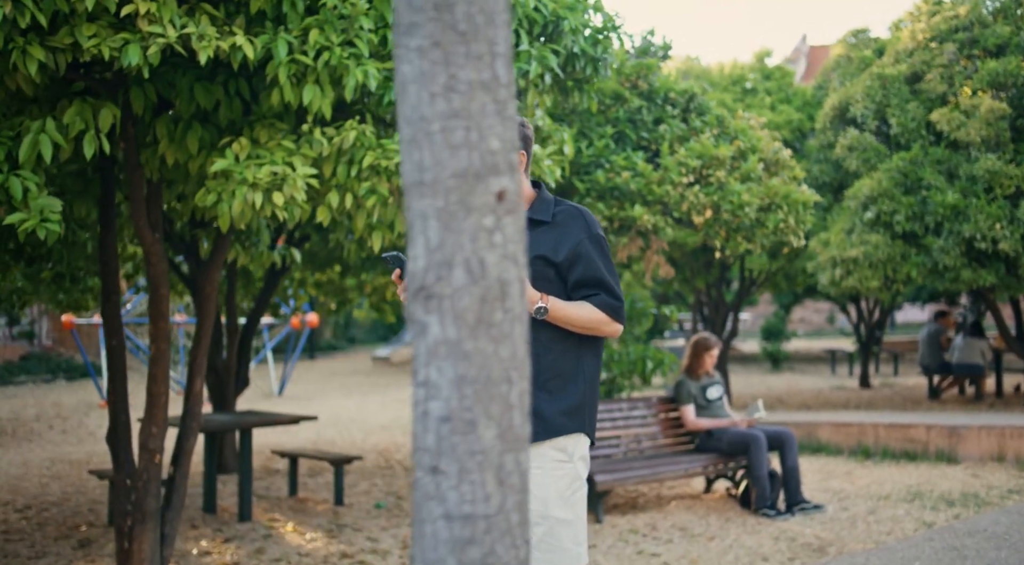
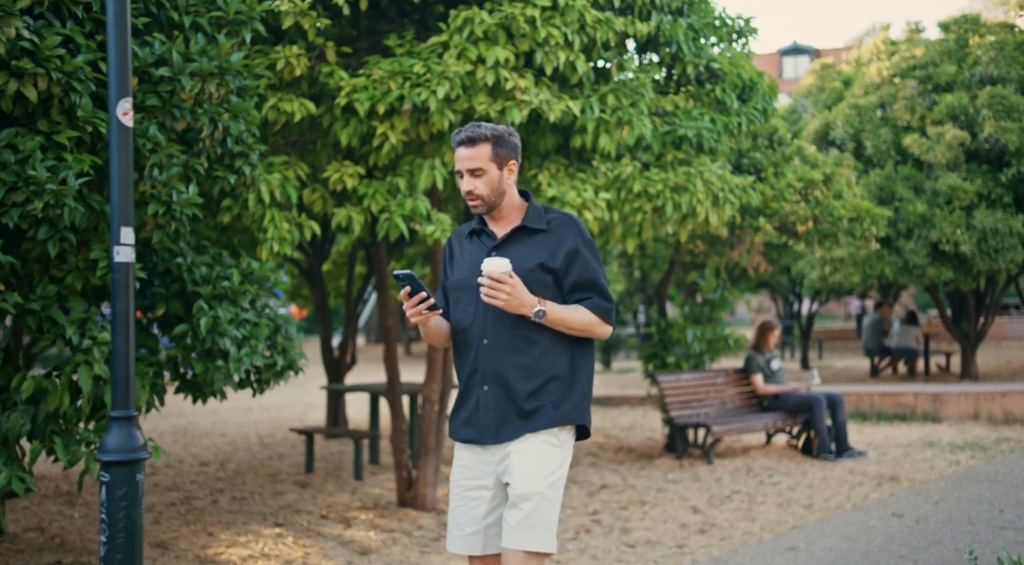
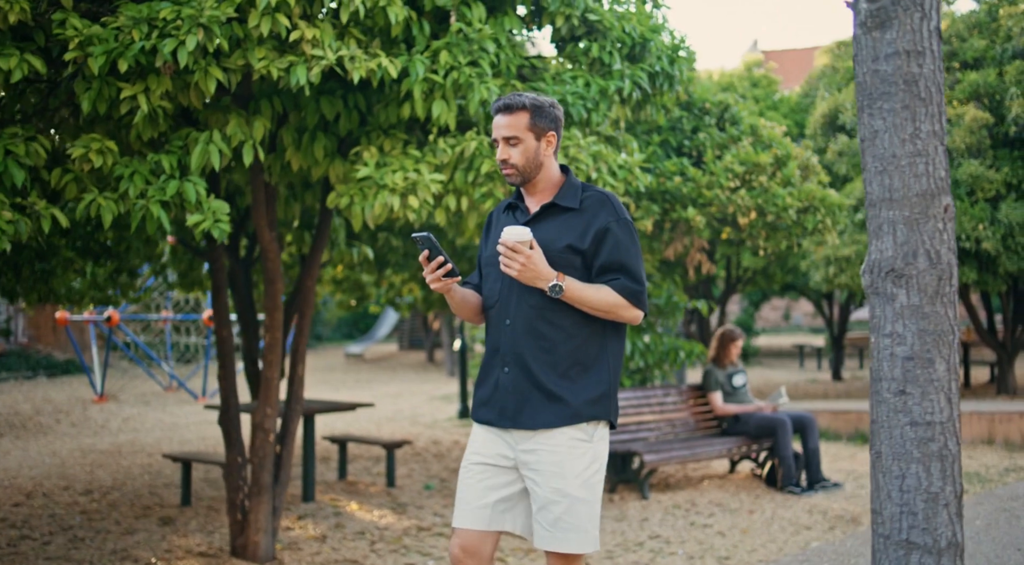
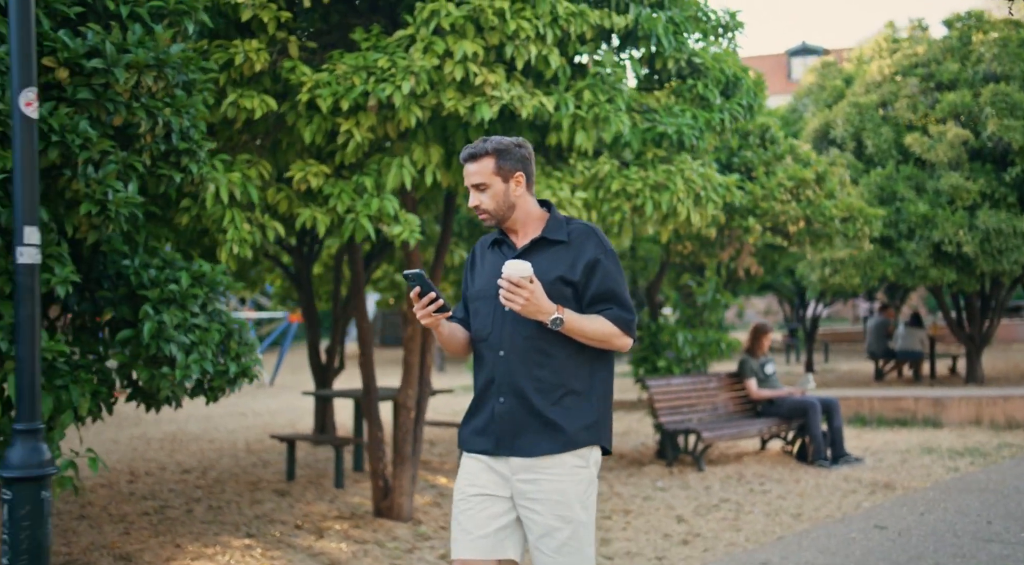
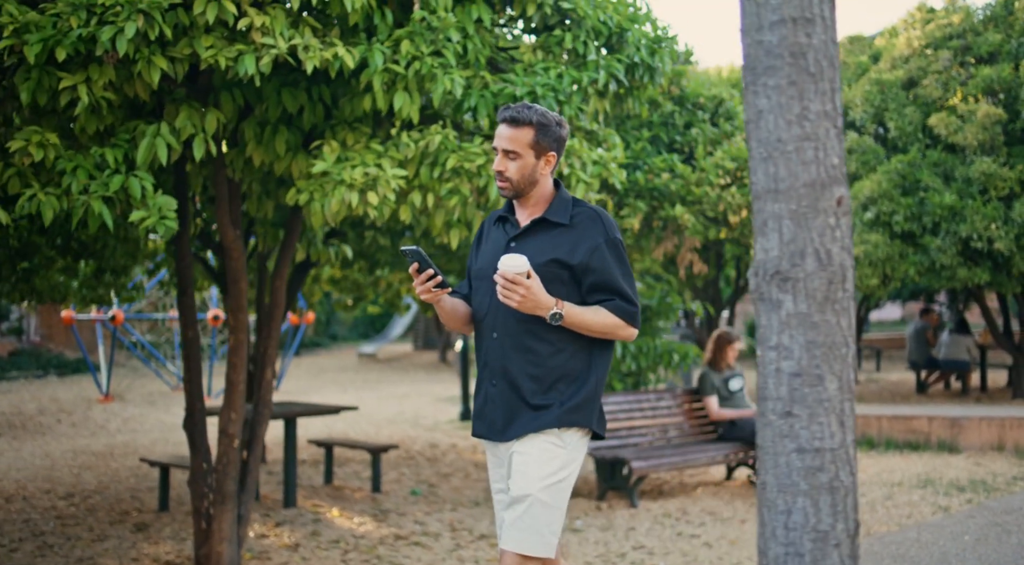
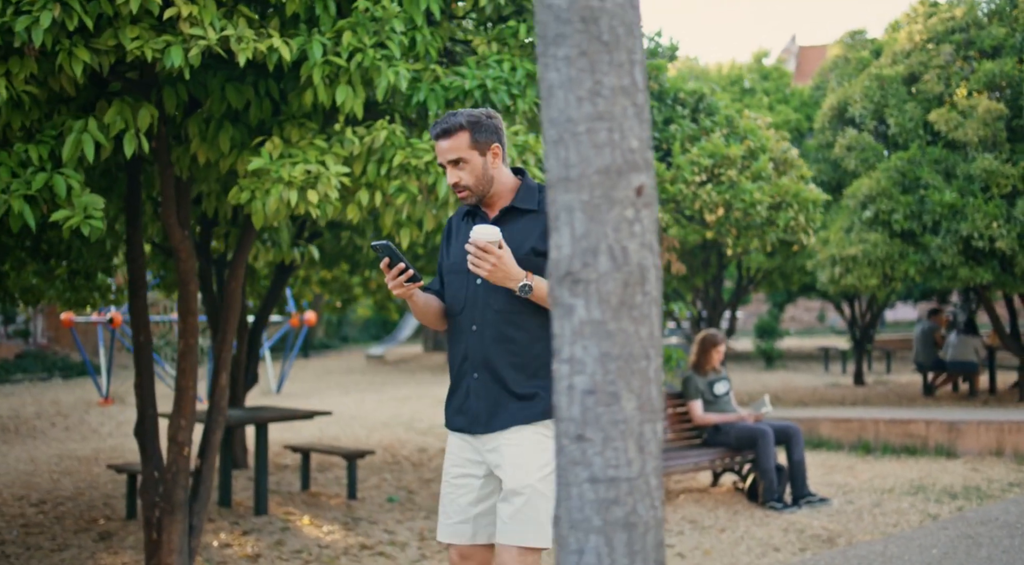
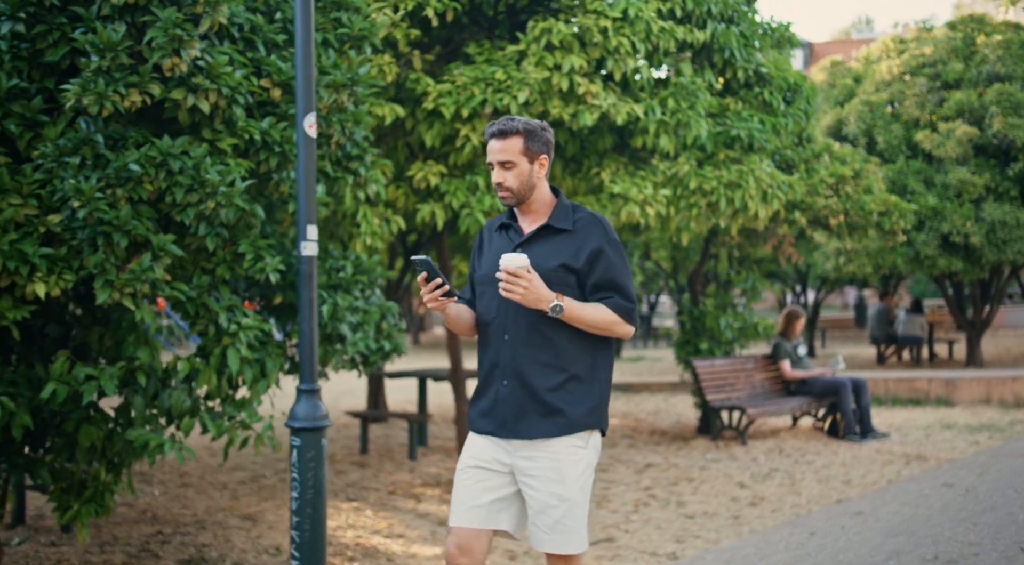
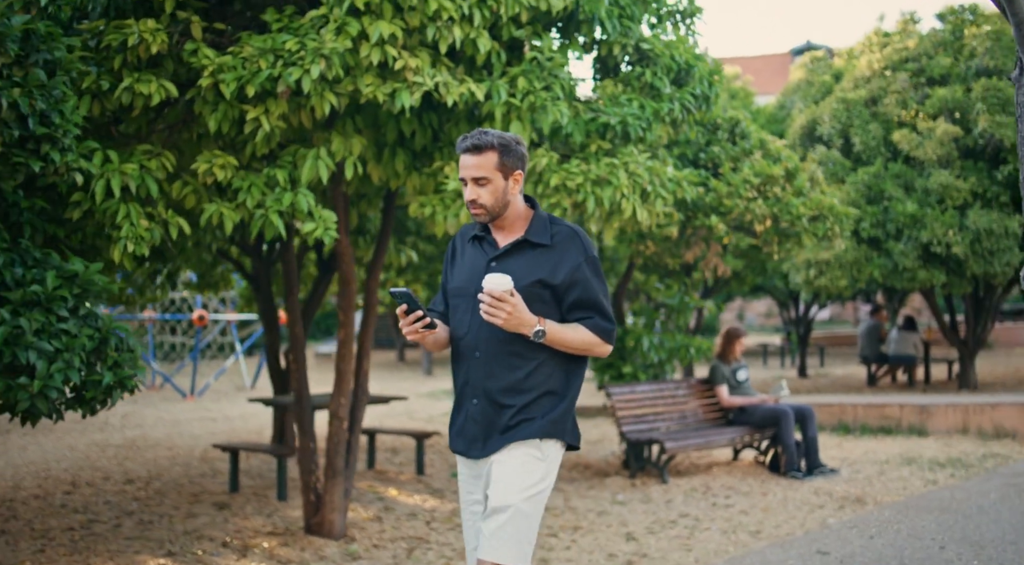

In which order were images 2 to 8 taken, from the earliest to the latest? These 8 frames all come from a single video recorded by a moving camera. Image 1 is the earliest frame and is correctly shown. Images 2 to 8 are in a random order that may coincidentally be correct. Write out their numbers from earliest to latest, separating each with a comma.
6, 5, 3, 8, 4, 2, 7
